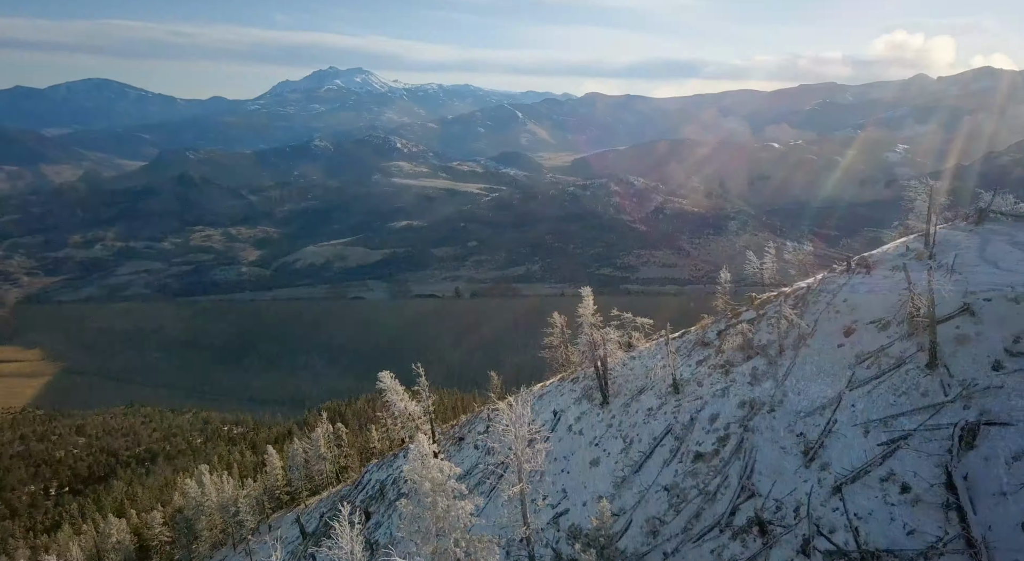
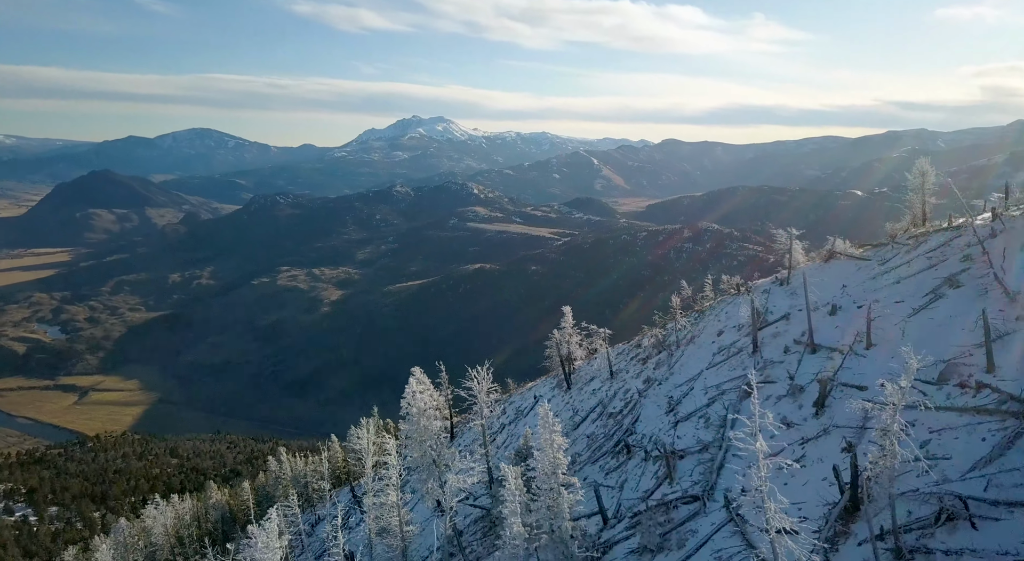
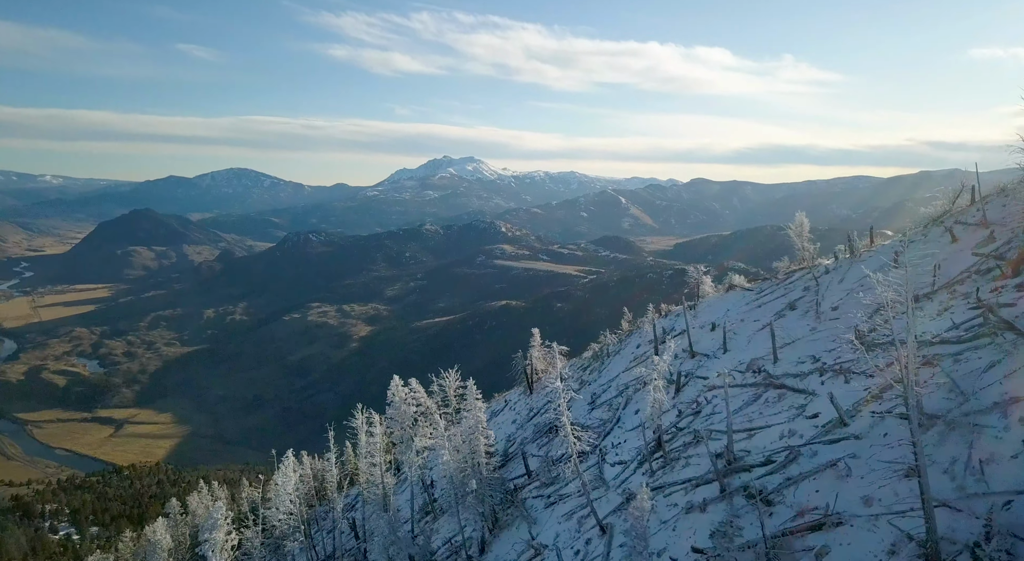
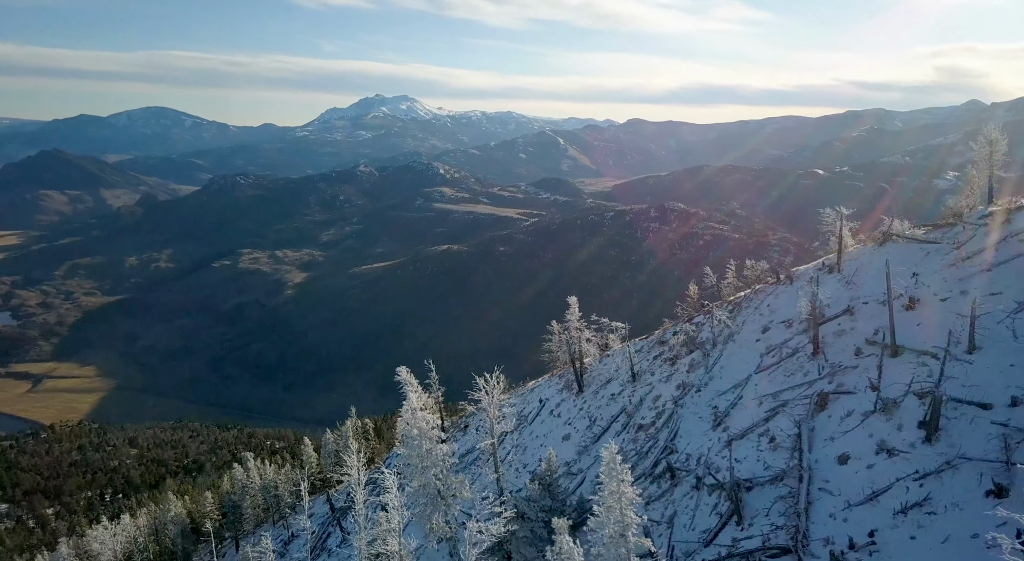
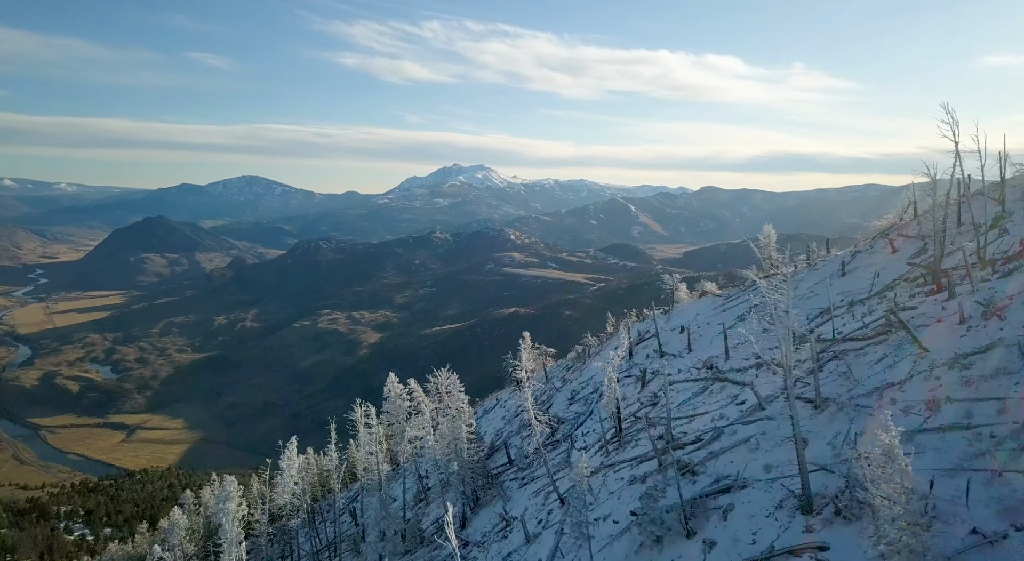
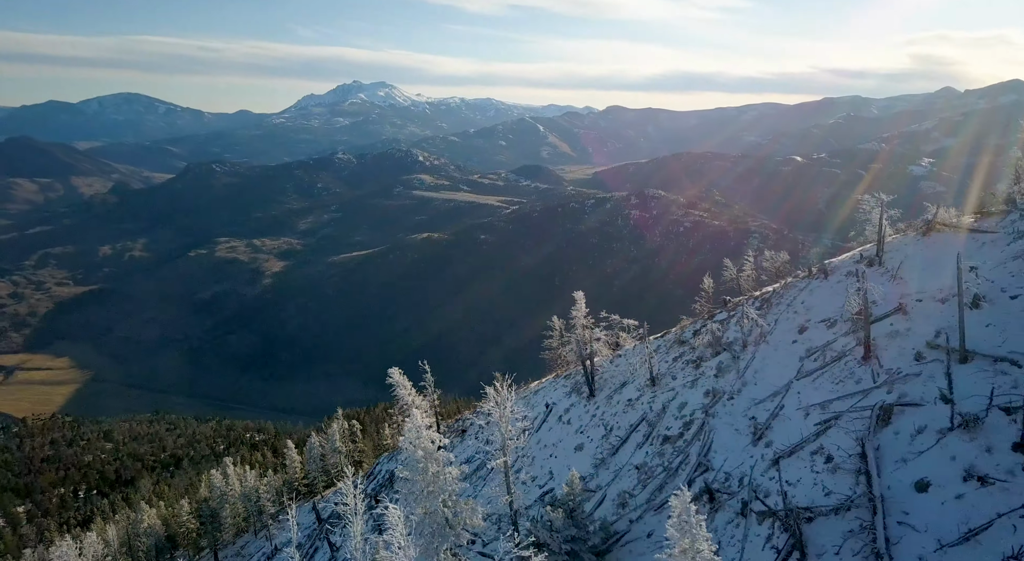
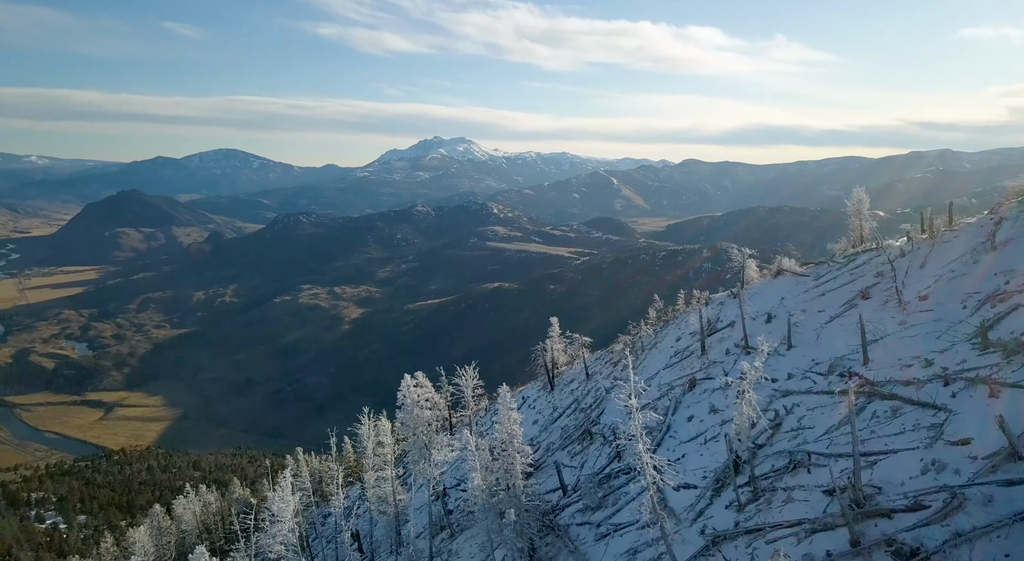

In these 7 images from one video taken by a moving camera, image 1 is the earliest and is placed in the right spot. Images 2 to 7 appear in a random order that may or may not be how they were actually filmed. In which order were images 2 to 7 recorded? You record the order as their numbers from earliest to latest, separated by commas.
6, 4, 2, 7, 3, 5
